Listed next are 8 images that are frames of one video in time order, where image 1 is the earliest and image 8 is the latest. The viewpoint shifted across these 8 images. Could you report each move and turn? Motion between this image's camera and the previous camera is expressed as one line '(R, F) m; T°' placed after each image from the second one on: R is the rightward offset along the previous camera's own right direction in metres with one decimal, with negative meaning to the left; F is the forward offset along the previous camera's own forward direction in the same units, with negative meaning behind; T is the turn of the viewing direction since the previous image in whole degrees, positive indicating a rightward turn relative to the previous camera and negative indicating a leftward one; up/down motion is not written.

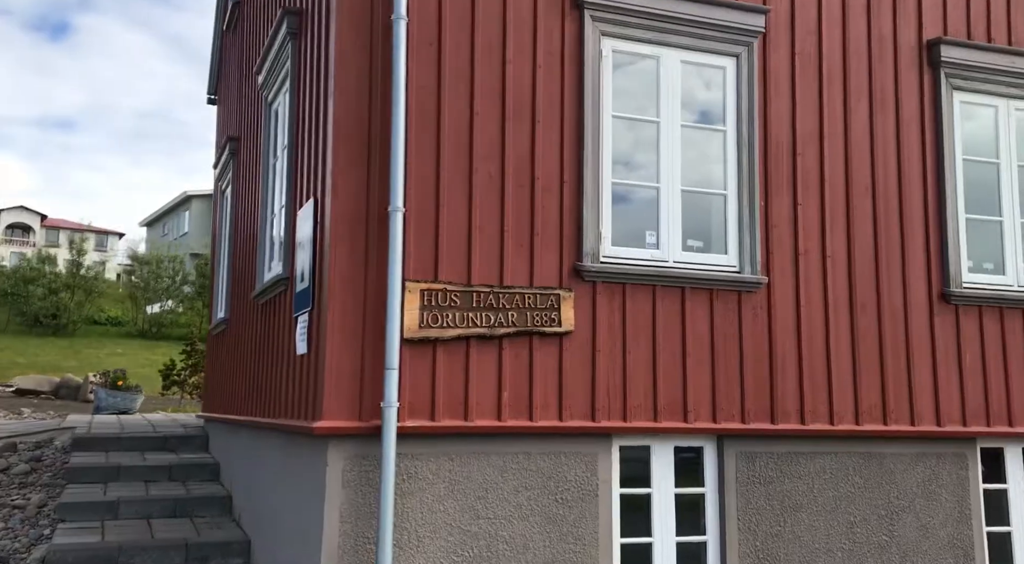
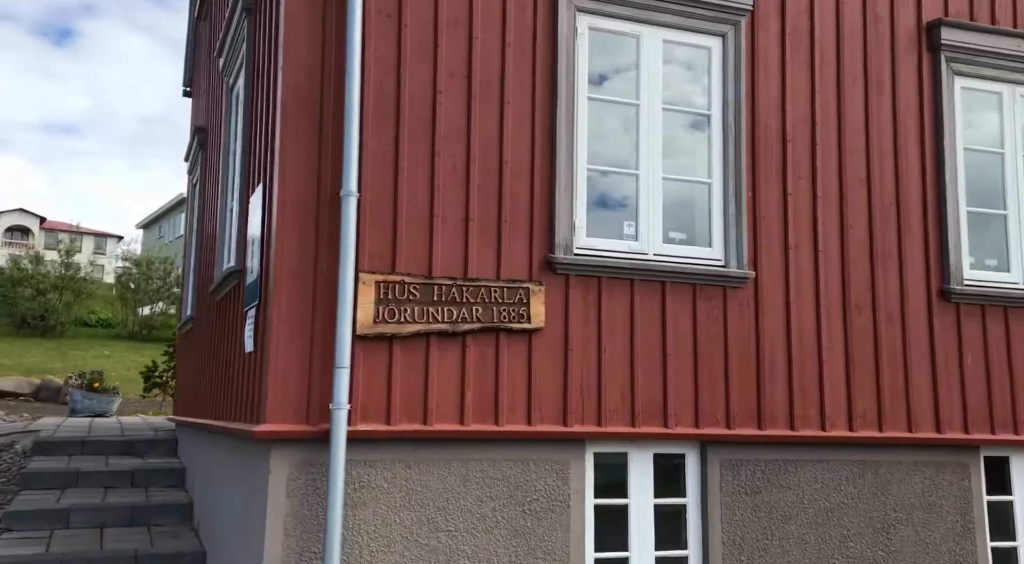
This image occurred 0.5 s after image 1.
(+0.2, +0.4) m; 0°
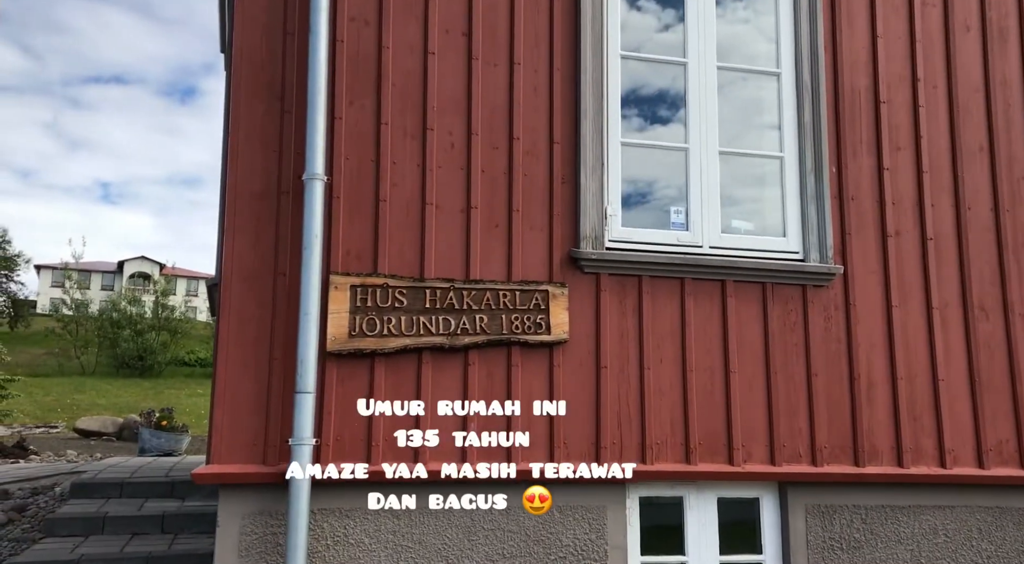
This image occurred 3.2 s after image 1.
(+0.4, +1.1) m; -7°
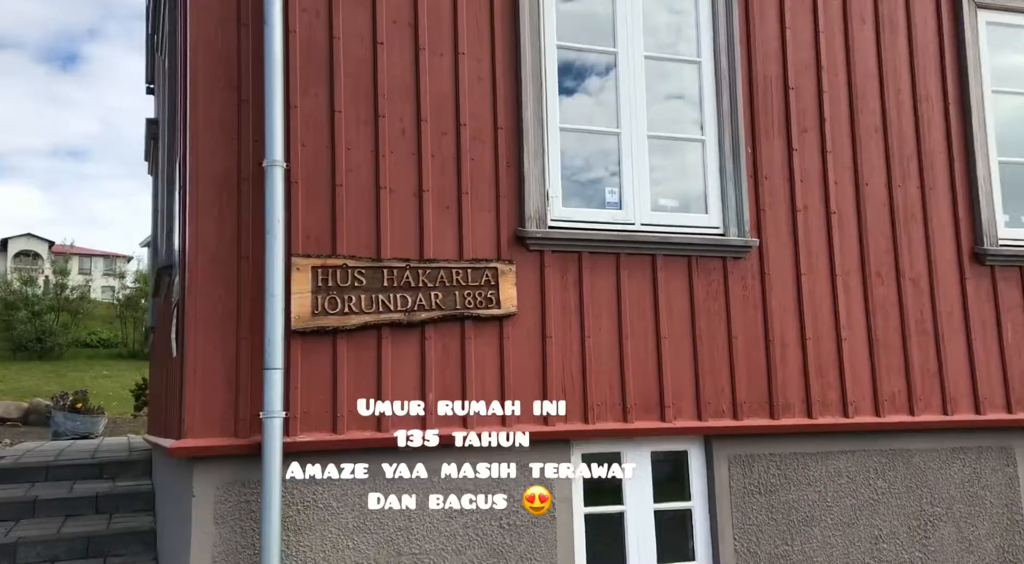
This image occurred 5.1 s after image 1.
(-0.2, -0.3) m; +6°
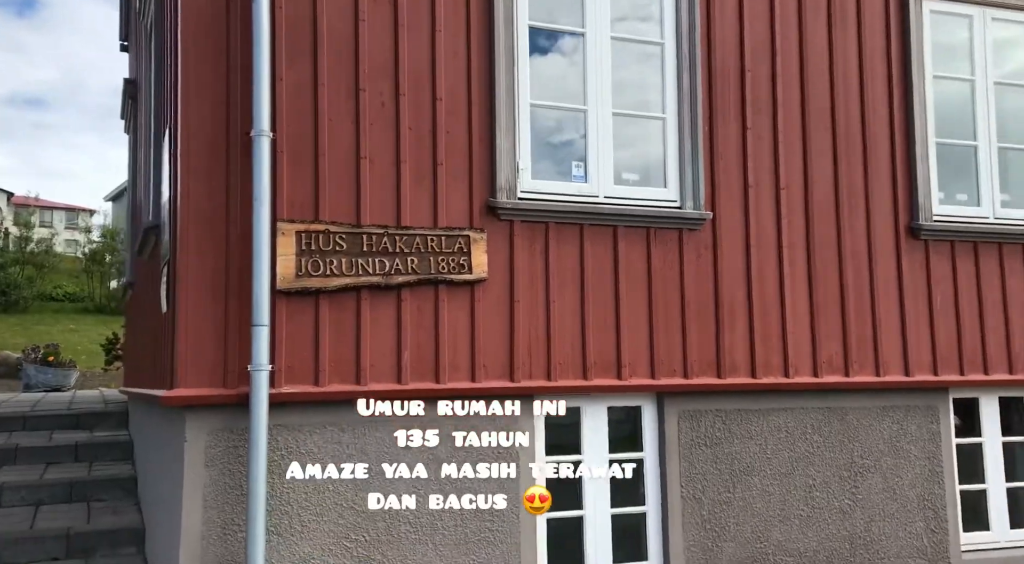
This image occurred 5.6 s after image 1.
(0.0, -0.4) m; +2°
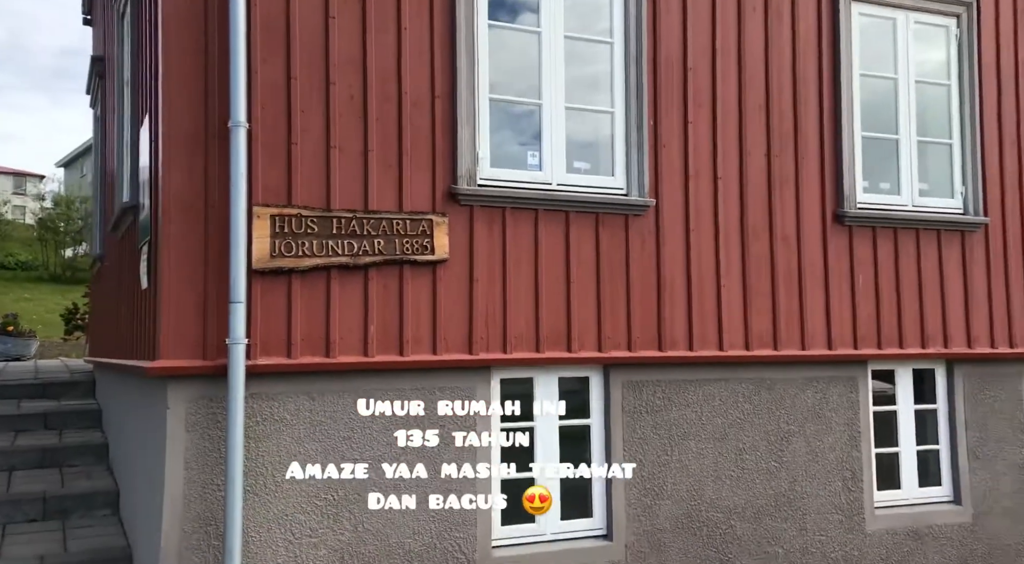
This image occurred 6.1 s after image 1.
(0.0, -0.4) m; +3°
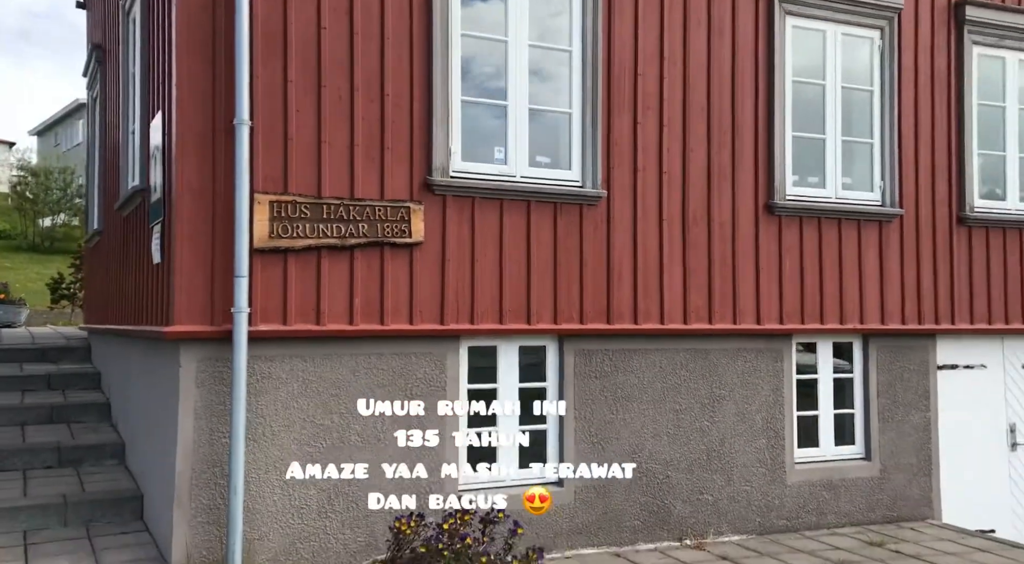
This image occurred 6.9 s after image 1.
(+0.1, -0.8) m; +2°
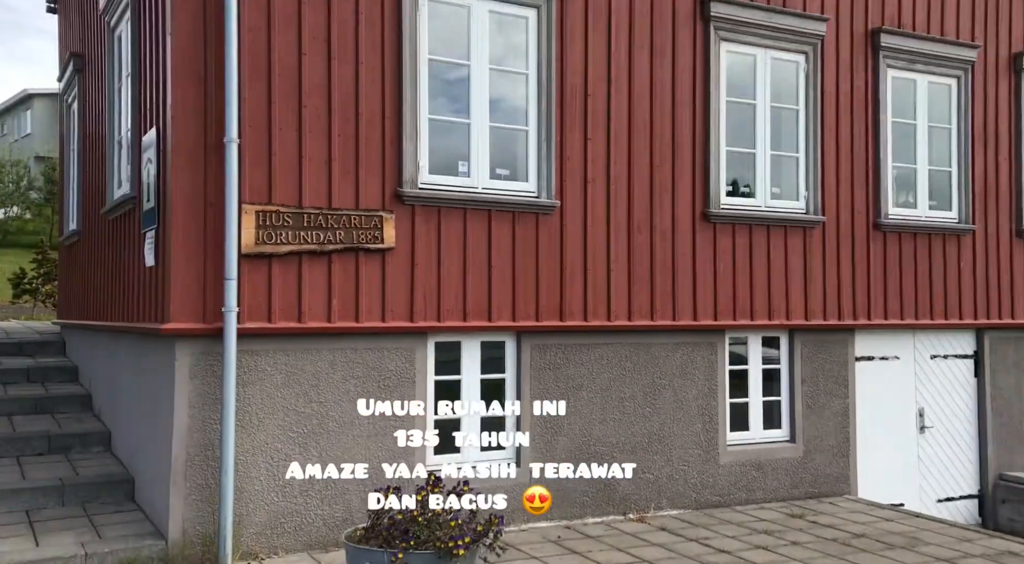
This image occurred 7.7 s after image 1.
(-0.1, -0.7) m; +3°
